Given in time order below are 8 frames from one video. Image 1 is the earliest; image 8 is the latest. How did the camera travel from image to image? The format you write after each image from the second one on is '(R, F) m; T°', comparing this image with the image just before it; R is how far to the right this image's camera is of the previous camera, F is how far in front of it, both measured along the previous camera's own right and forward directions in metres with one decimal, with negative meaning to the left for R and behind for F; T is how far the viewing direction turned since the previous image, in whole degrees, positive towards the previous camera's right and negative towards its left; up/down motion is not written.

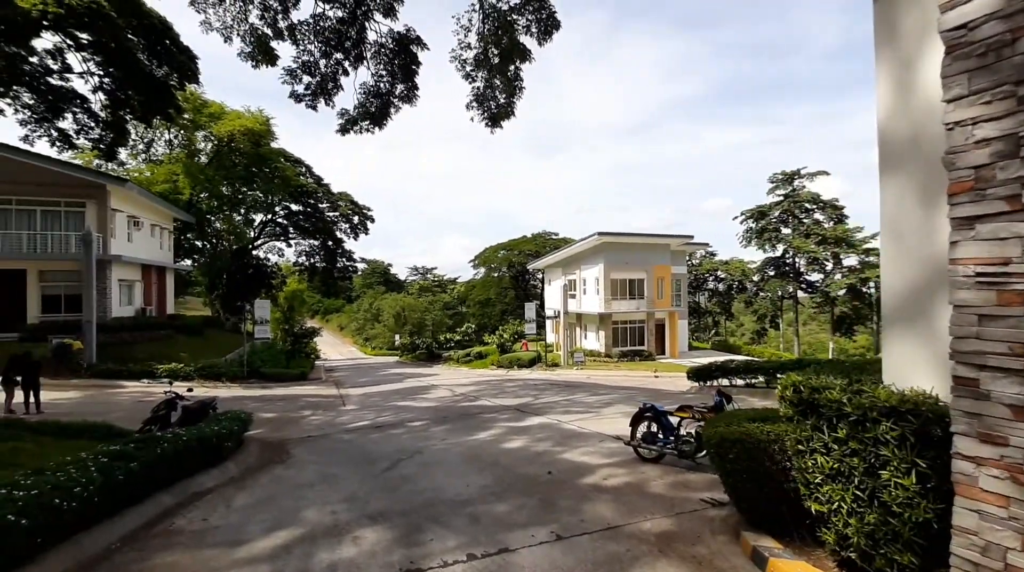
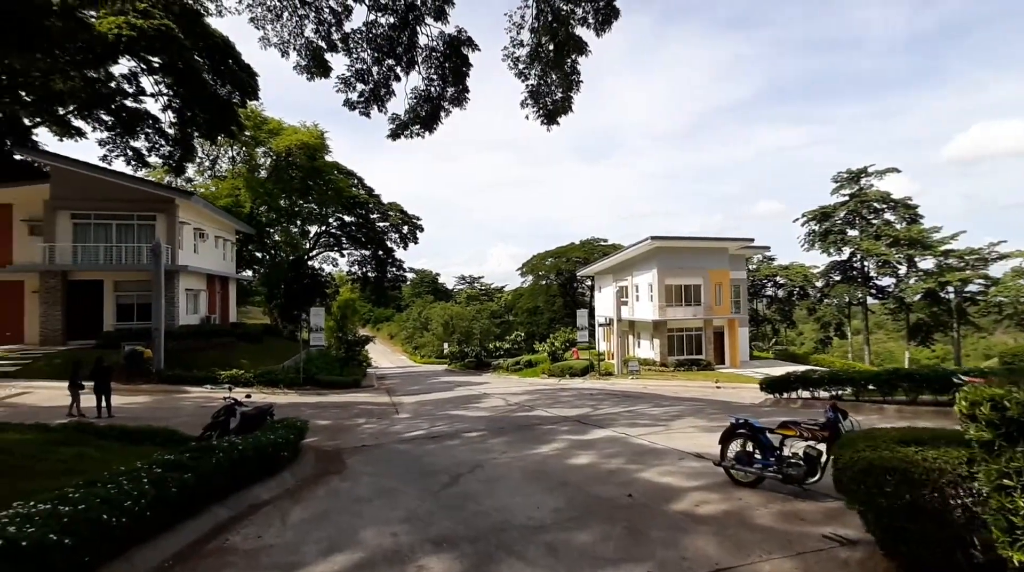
(-0.3, +0.5) m; -5°
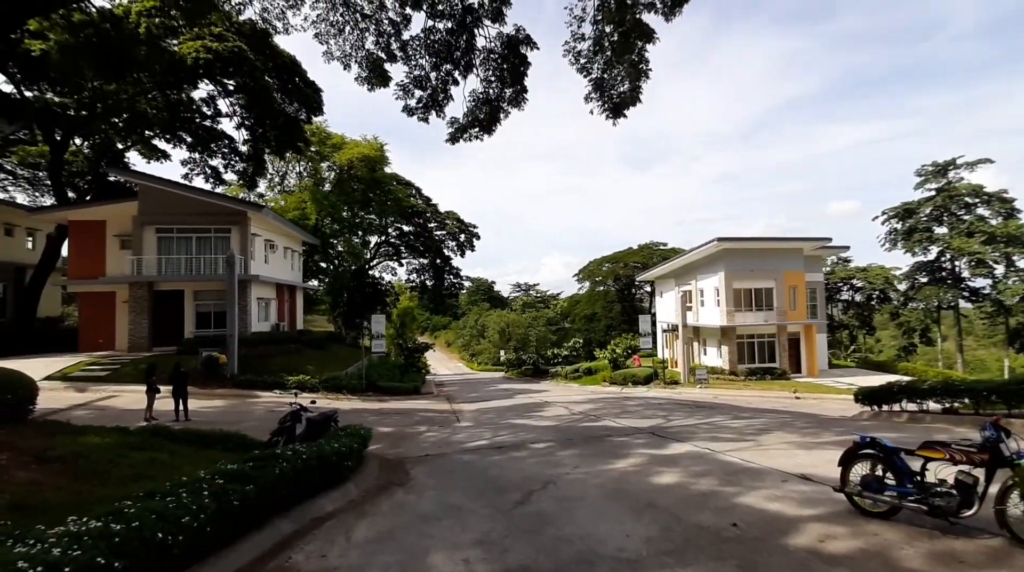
(-0.2, +0.5) m; -6°
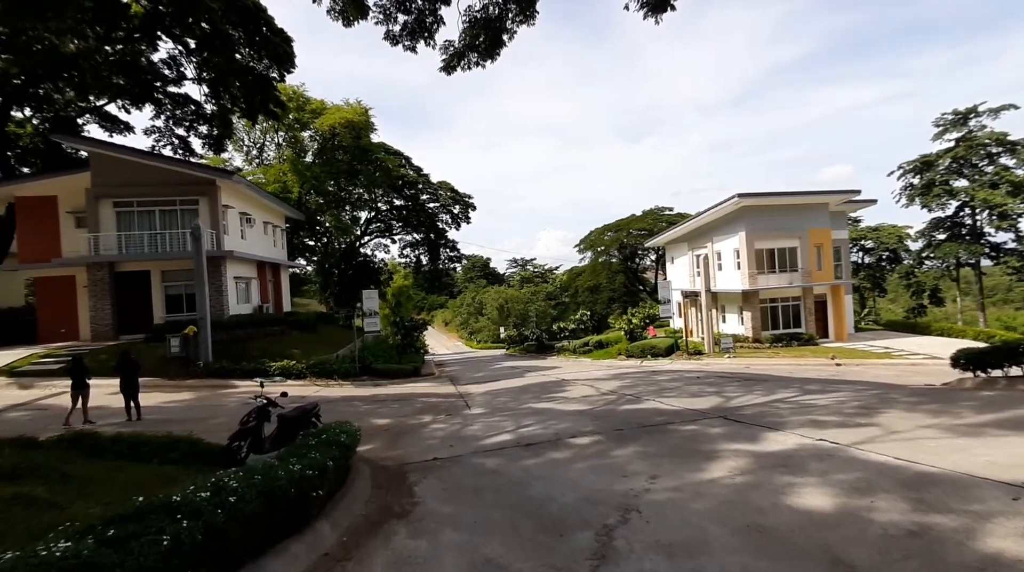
(-0.4, +2.1) m; +1°
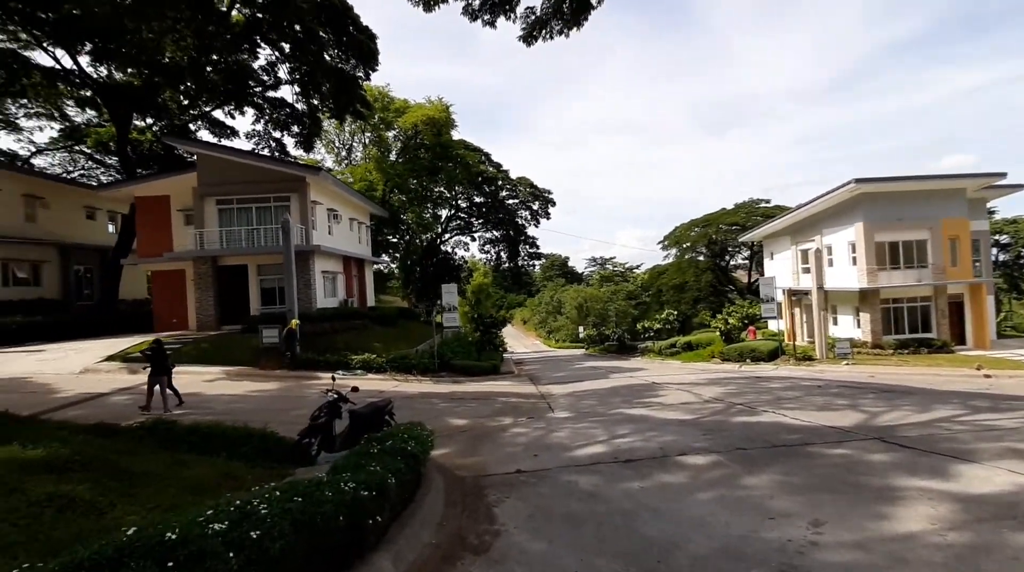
(-0.2, +0.9) m; -9°
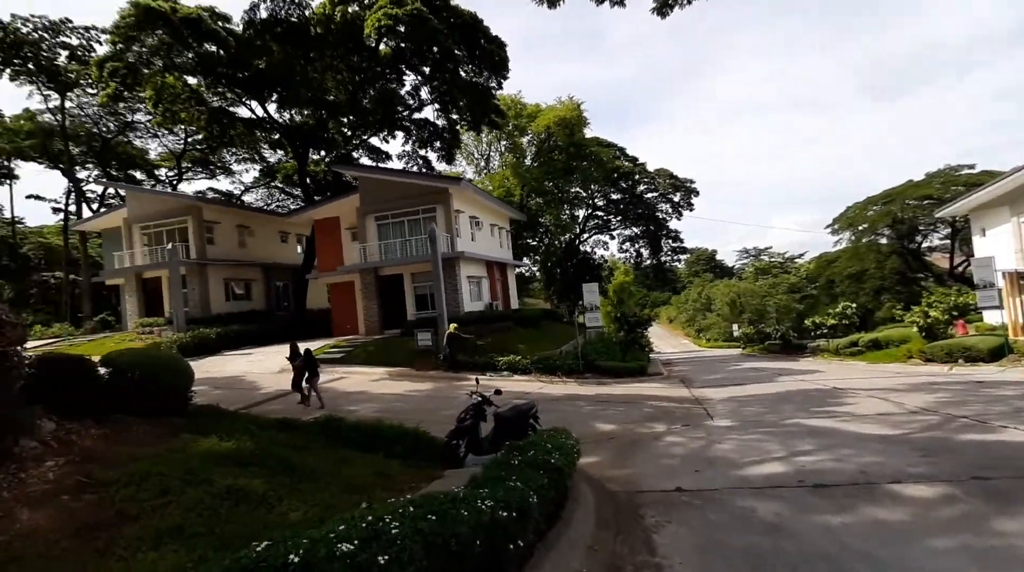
(0.0, +0.4) m; -16°
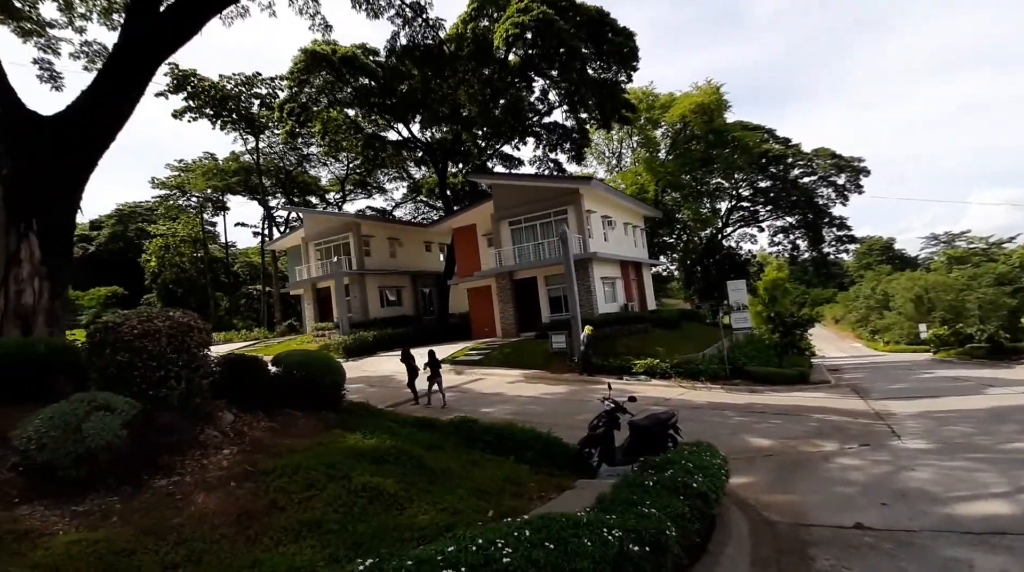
(+0.1, +0.3) m; -15°
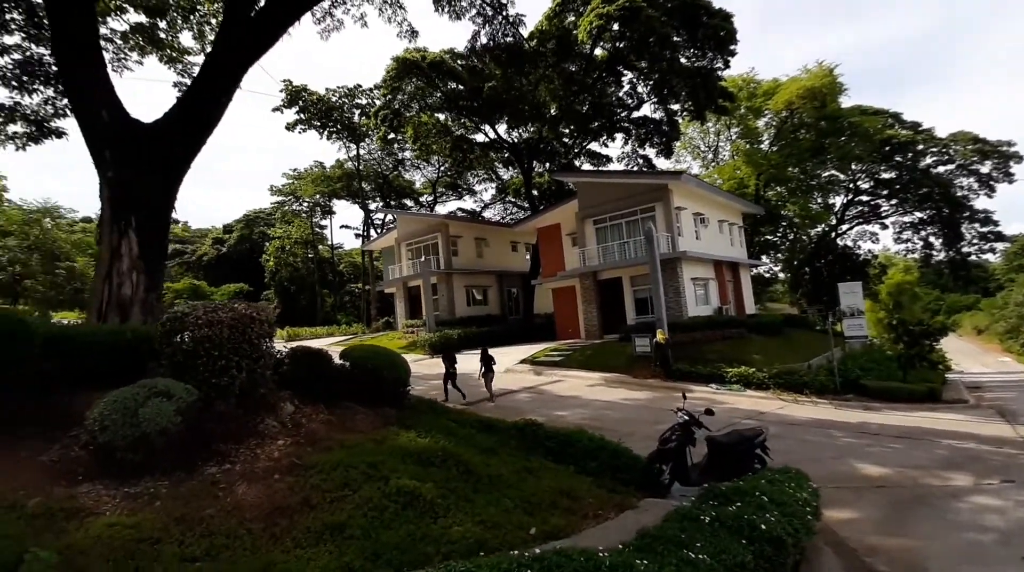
(+0.3, +0.4) m; -10°
